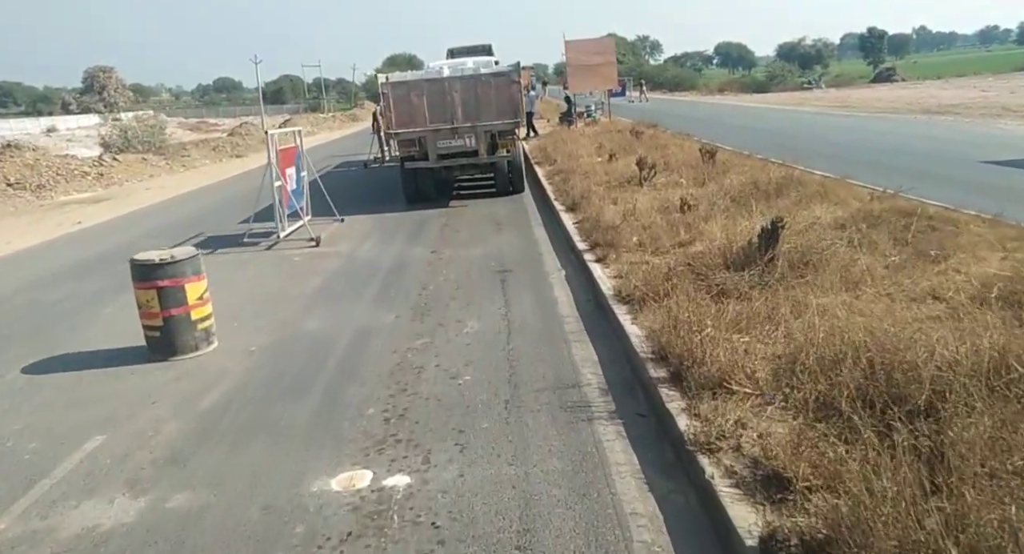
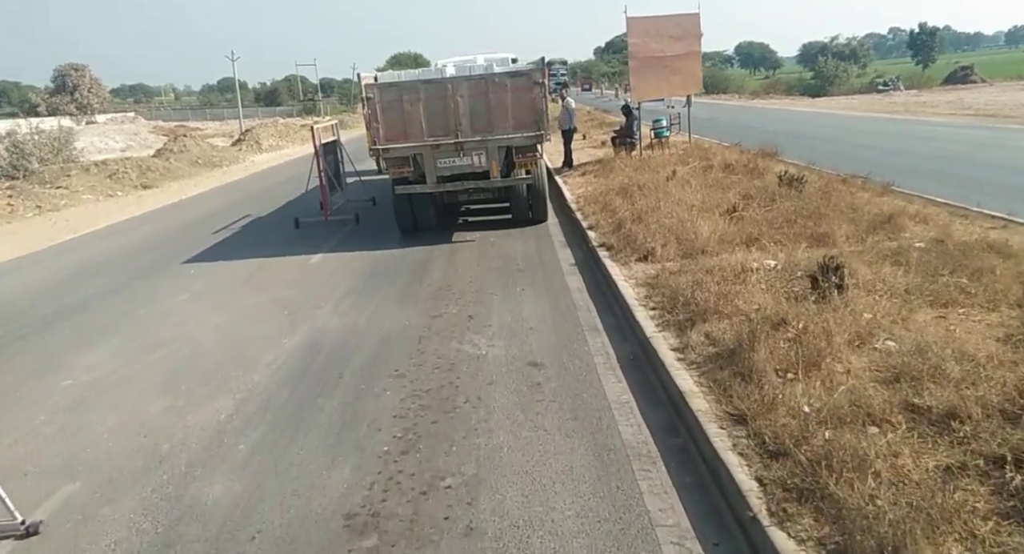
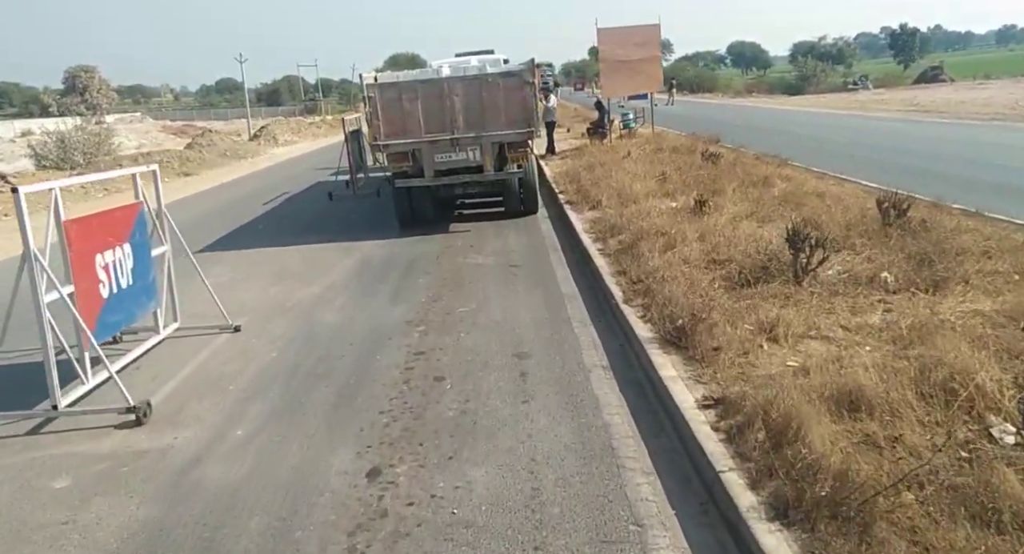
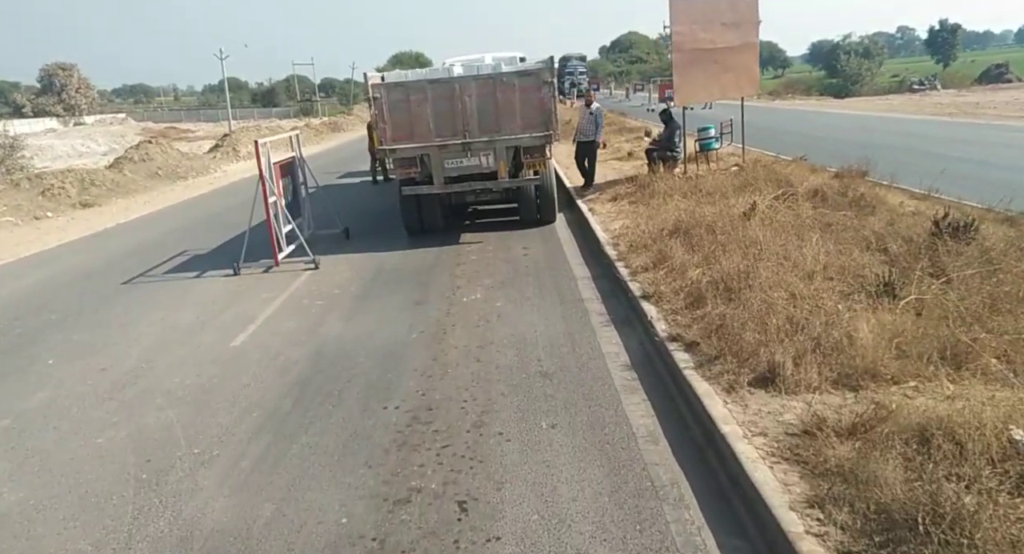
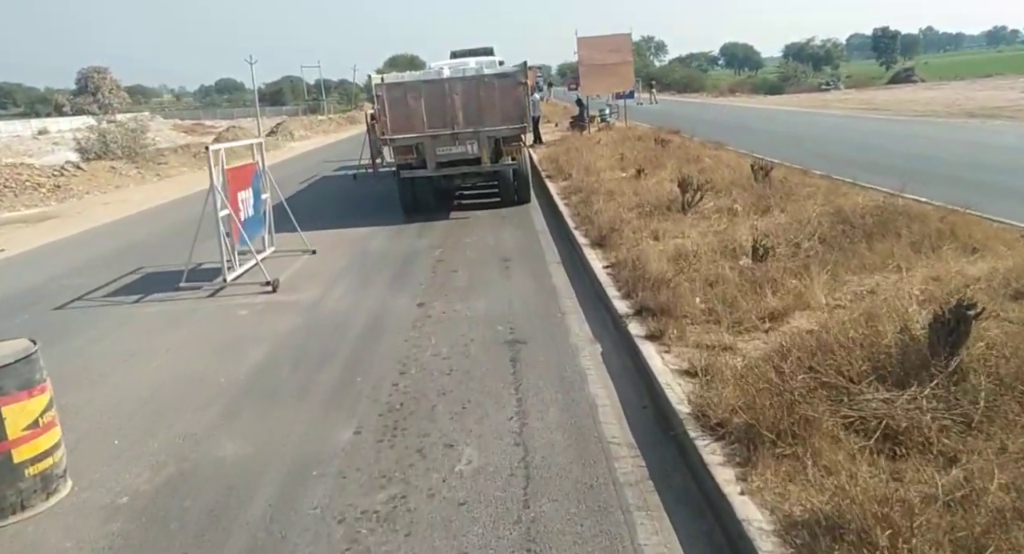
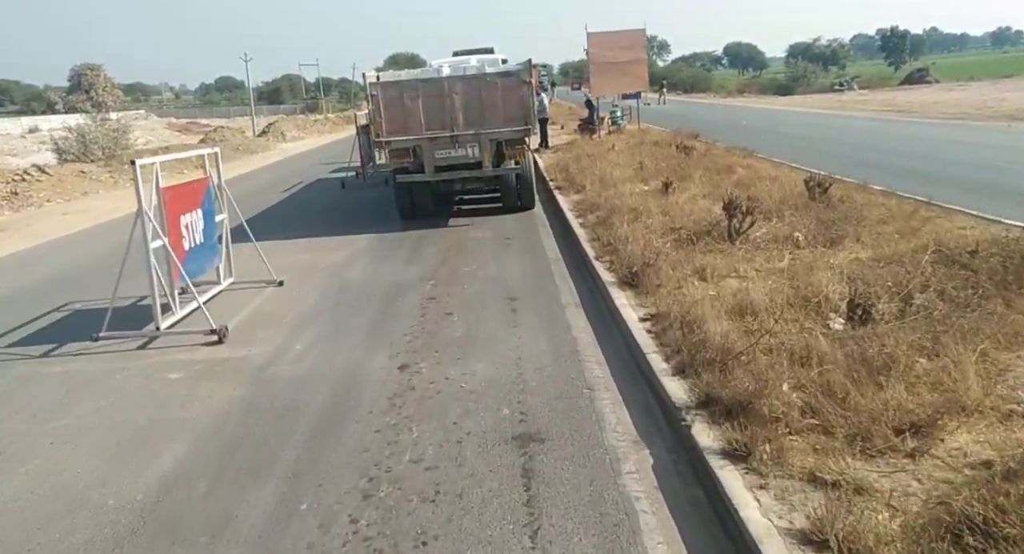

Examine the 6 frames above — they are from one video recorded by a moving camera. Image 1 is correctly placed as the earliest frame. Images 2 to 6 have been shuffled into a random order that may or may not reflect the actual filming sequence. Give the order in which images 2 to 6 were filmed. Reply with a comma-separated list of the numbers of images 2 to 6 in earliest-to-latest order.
5, 6, 3, 2, 4
